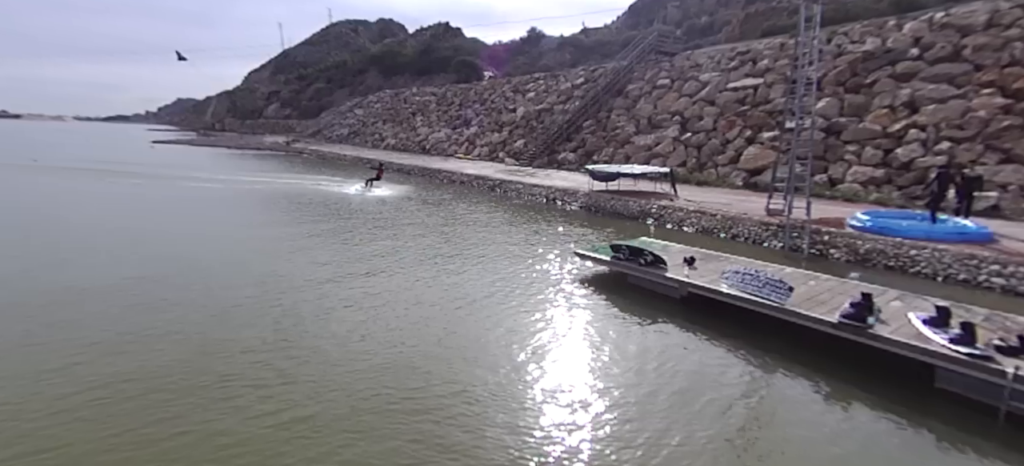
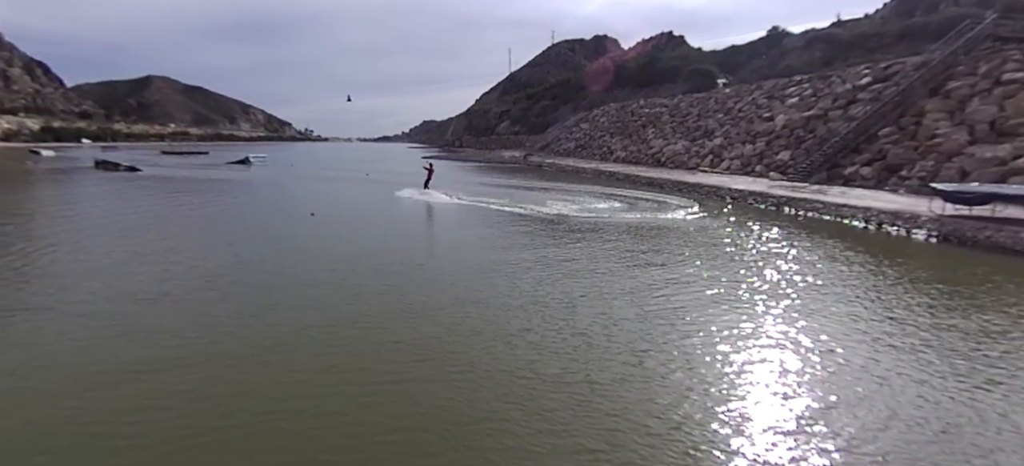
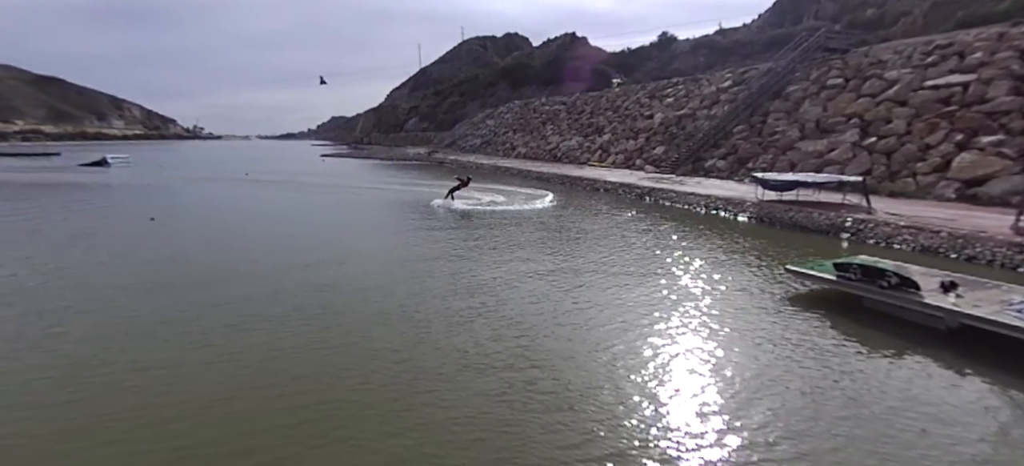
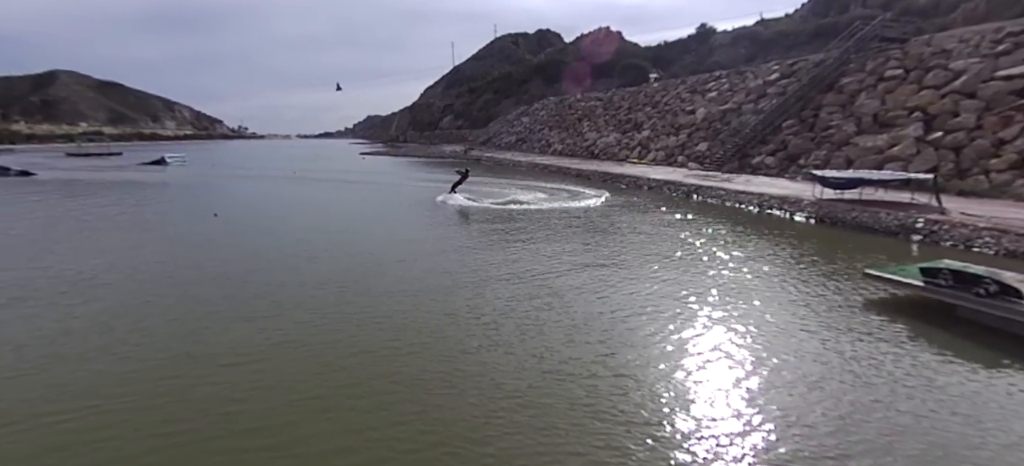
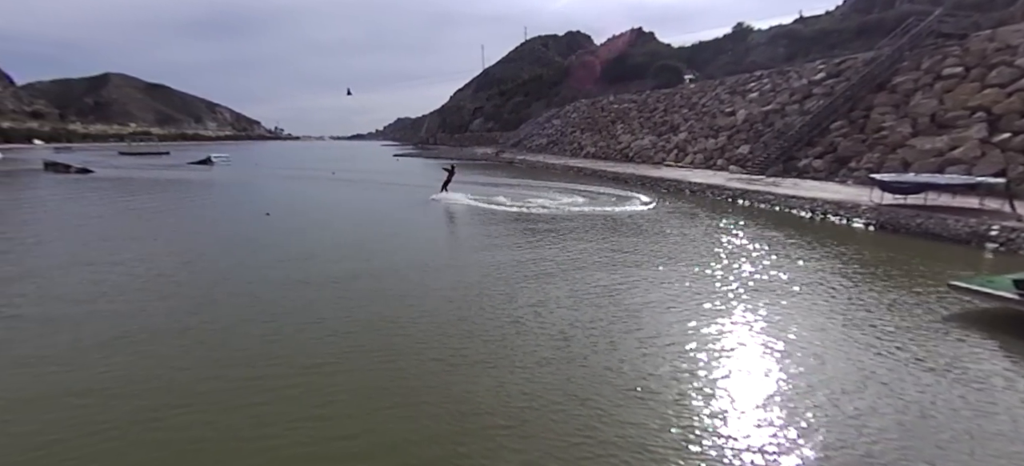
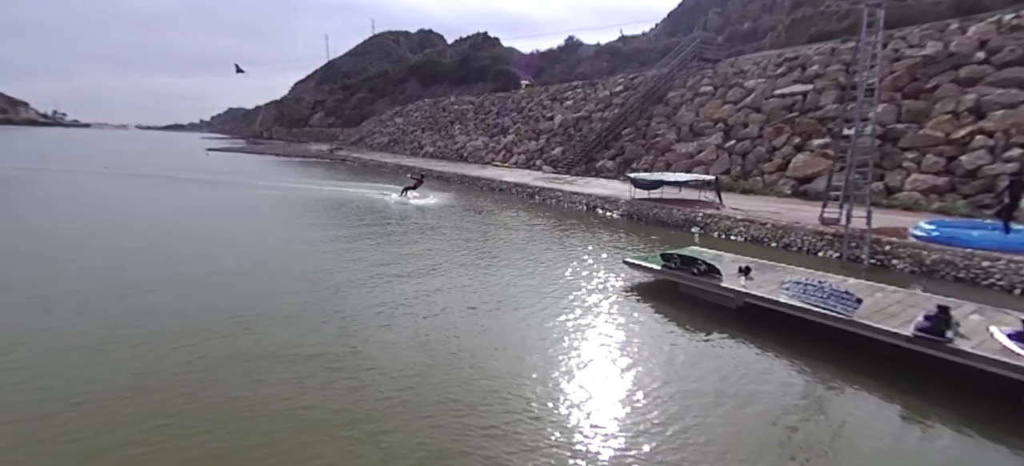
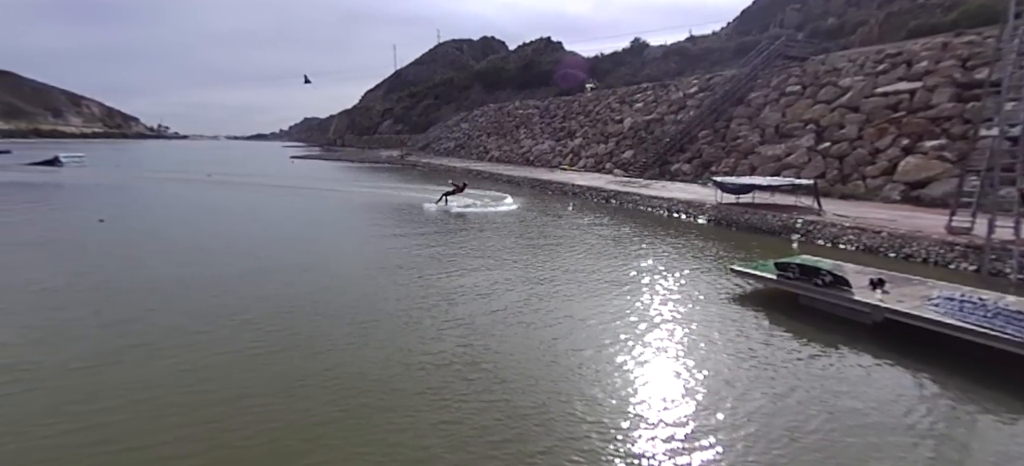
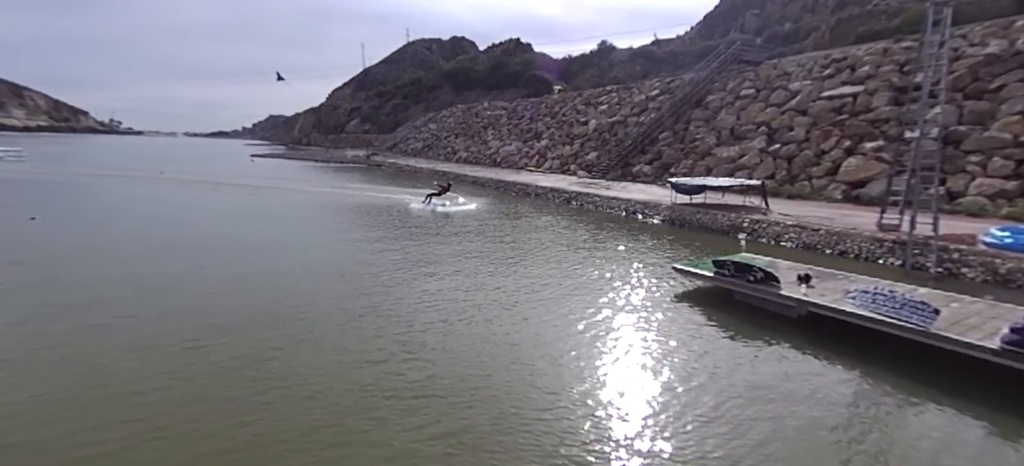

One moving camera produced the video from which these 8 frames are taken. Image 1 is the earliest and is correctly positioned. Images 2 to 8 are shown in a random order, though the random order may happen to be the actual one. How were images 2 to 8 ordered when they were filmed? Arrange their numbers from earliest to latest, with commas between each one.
6, 8, 7, 3, 4, 5, 2
